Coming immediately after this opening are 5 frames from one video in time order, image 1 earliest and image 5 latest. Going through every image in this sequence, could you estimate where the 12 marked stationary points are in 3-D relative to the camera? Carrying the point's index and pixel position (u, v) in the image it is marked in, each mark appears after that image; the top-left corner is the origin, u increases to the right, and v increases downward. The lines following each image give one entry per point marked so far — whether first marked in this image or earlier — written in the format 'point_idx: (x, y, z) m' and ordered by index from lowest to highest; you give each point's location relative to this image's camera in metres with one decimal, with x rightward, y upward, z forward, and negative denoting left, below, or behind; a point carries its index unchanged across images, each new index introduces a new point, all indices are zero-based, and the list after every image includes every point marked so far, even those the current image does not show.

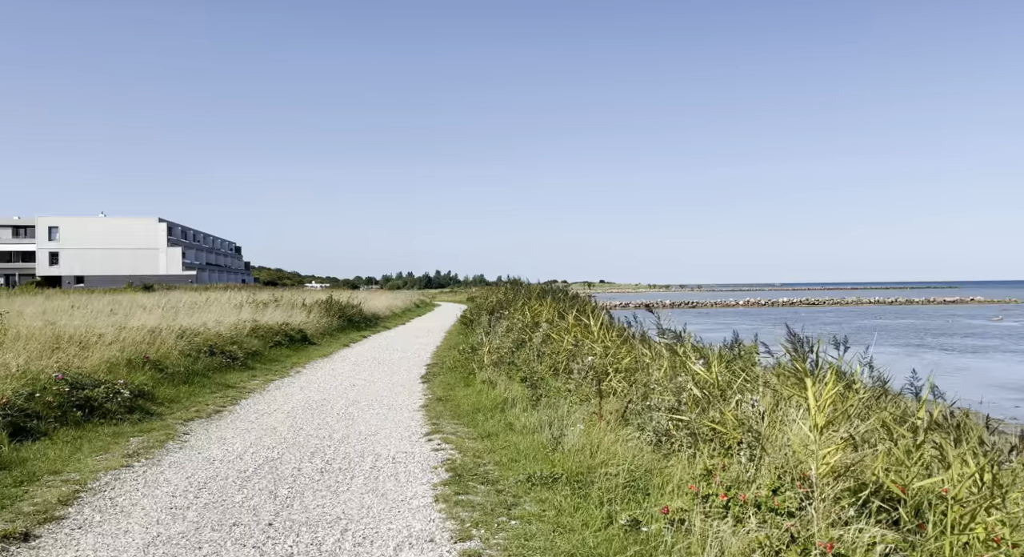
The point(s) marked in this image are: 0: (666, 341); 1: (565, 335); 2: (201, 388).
0: (+2.1, -0.9, +10.8) m
1: (+0.9, -1.0, +13.6) m
2: (-4.9, -1.7, +12.9) m
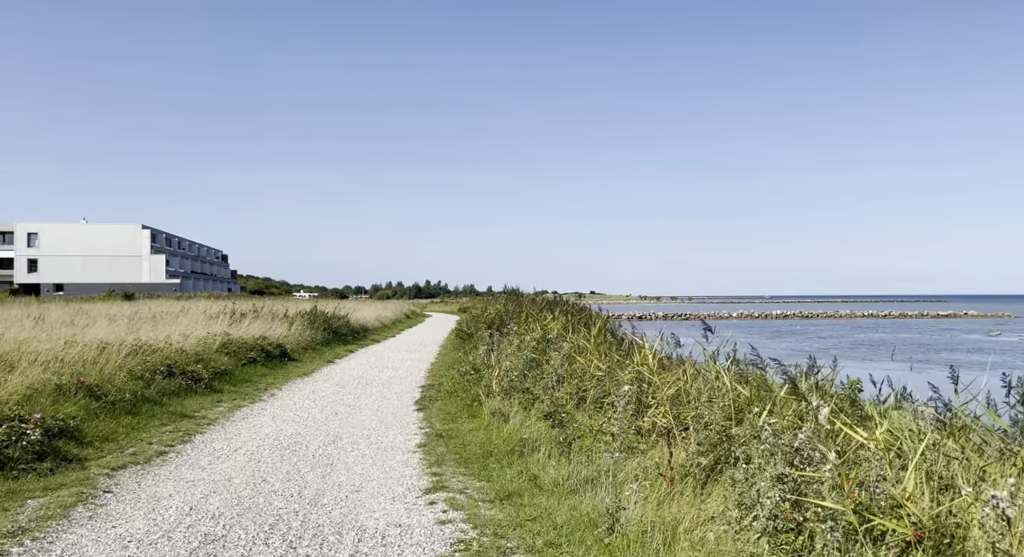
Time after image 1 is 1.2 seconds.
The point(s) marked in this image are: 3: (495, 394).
0: (+2.3, -1.0, +8.6) m
1: (+1.1, -1.1, +11.4) m
2: (-4.7, -1.8, +10.6) m
3: (-0.2, -1.6, +11.4) m
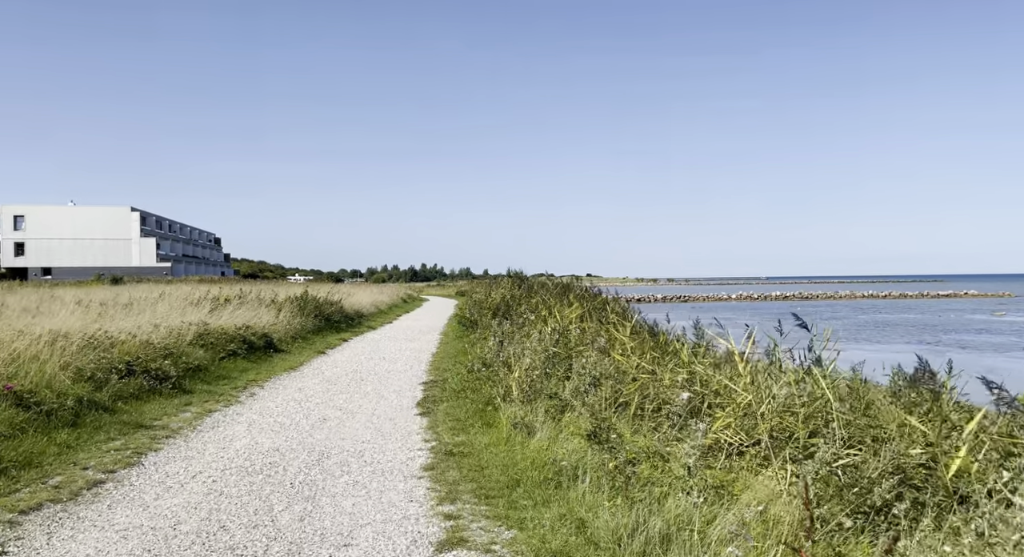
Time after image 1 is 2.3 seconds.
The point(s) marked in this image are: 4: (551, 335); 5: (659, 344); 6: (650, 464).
0: (+2.6, -0.8, +6.7) m
1: (+1.4, -0.9, +9.5) m
2: (-4.5, -1.7, +8.7) m
3: (0.0, -1.4, +9.5) m
4: (+0.6, -0.8, +11.9) m
5: (+1.9, -0.8, +10.5) m
6: (+1.1, -1.5, +6.4) m
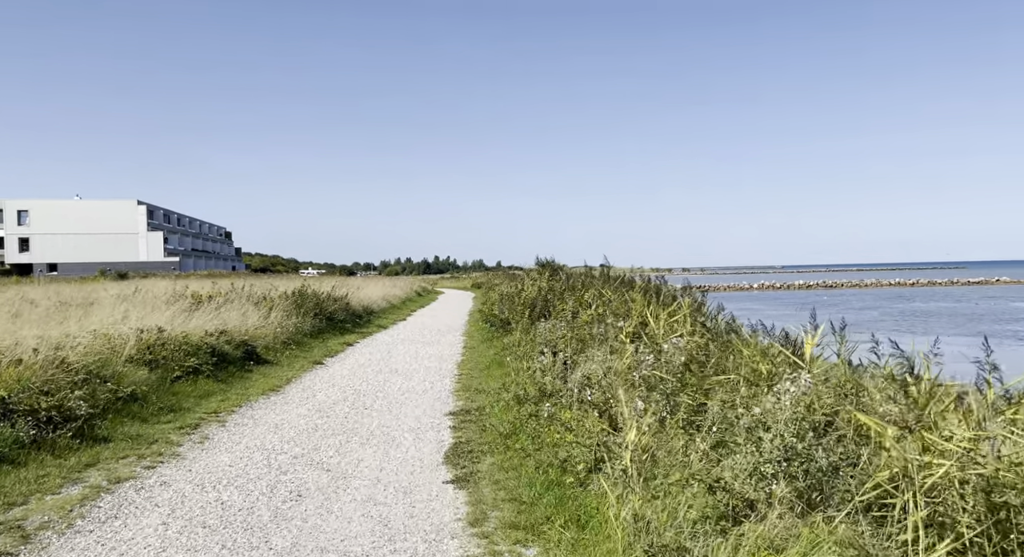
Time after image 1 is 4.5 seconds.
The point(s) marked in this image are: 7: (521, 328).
0: (+3.2, -0.7, +2.6) m
1: (+2.1, -0.8, +5.4) m
2: (-3.8, -1.6, +4.6) m
3: (+0.7, -1.3, +5.4) m
4: (+1.3, -0.7, +7.7) m
5: (+2.6, -0.7, +6.3) m
6: (+1.7, -1.4, +2.3) m
7: (+0.2, -1.0, +17.0) m
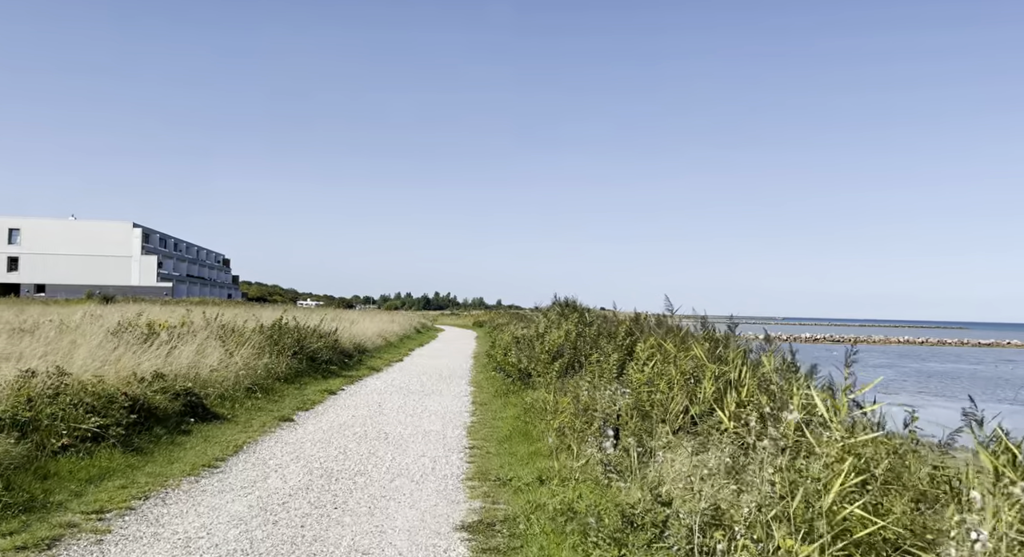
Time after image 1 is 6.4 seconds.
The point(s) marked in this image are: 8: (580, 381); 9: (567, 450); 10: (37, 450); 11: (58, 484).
0: (+3.7, -0.8, -0.9) m
1: (+2.5, -1.0, +1.9) m
2: (-3.4, -1.5, +1.1) m
3: (+1.1, -1.4, +1.9) m
4: (+1.7, -1.0, +4.2) m
5: (+3.0, -1.0, +2.8) m
6: (+2.1, -1.4, -1.2) m
7: (+0.6, -1.7, +13.5) m
8: (+0.9, -1.4, +11.7) m
9: (+0.5, -1.7, +9.1) m
10: (-4.4, -1.5, +7.8) m
11: (-3.8, -1.7, +7.0) m
